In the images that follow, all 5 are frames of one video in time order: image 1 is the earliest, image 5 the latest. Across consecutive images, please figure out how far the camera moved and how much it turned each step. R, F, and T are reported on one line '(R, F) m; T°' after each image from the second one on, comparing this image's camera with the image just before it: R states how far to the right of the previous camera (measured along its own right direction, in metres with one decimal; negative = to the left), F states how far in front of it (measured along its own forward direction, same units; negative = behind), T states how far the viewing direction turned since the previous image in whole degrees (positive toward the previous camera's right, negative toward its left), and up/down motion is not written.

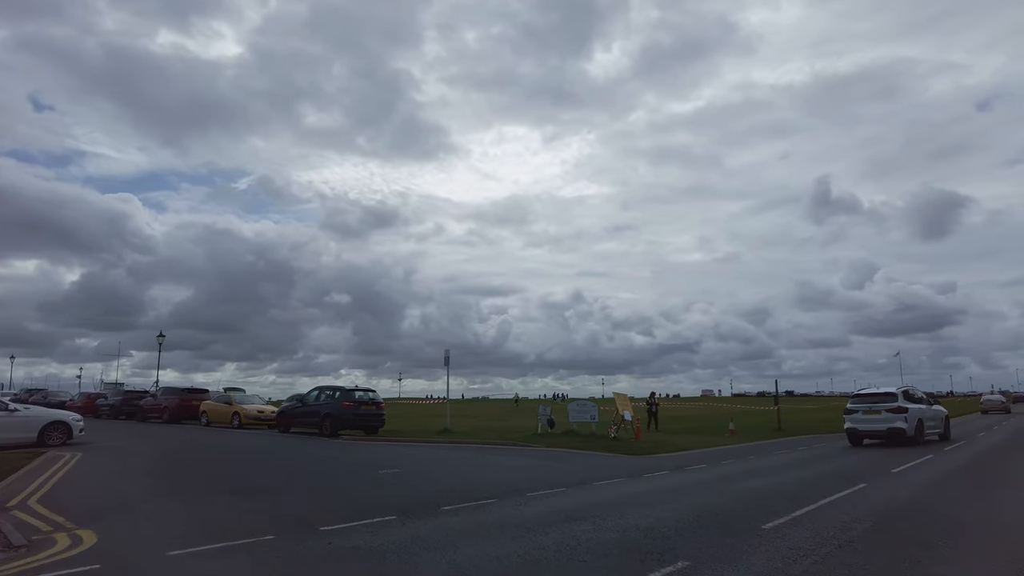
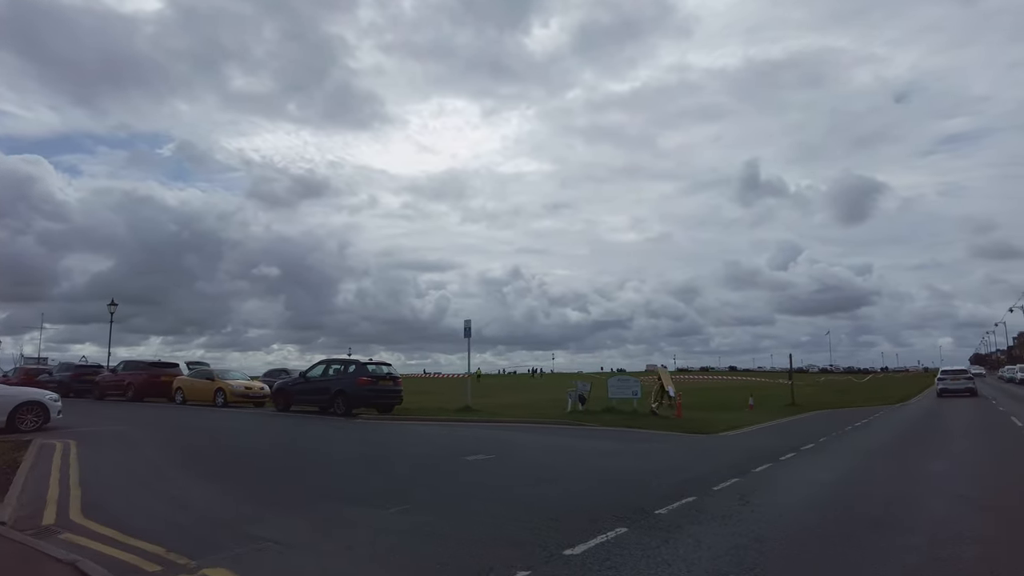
(-3.1, +2.3) m; +6°
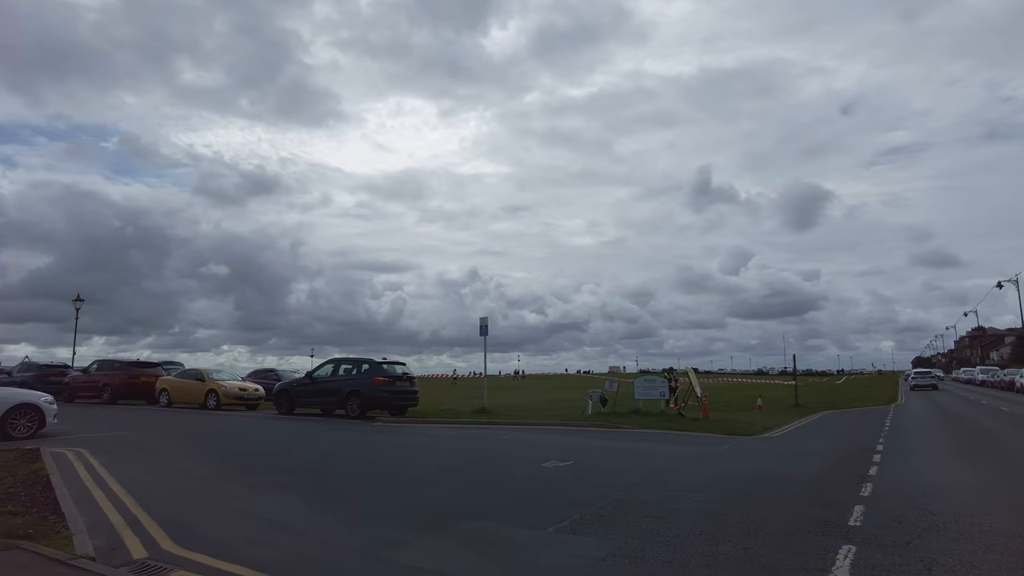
(-2.0, +1.1) m; +4°
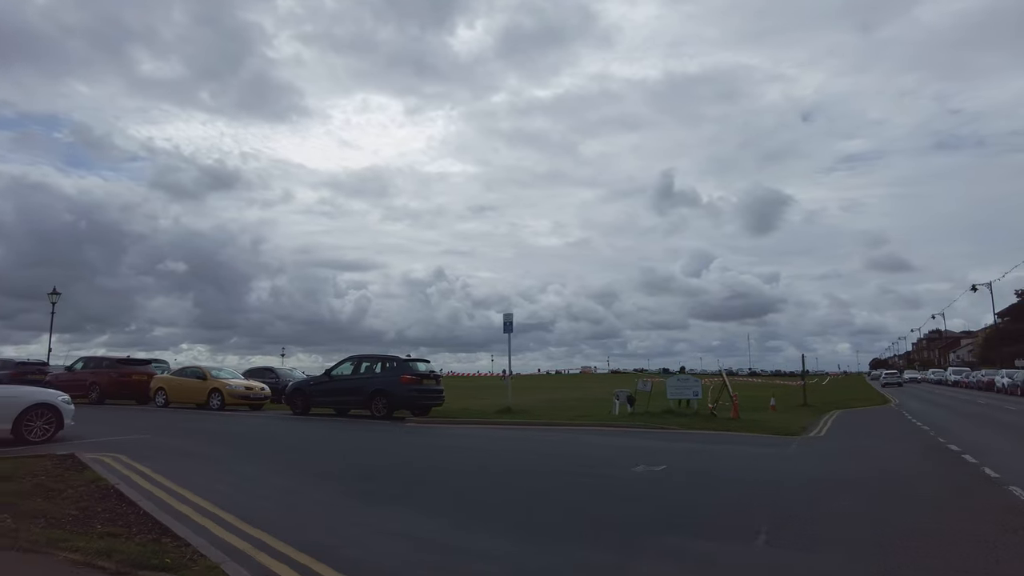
(-1.8, +0.9) m; +3°
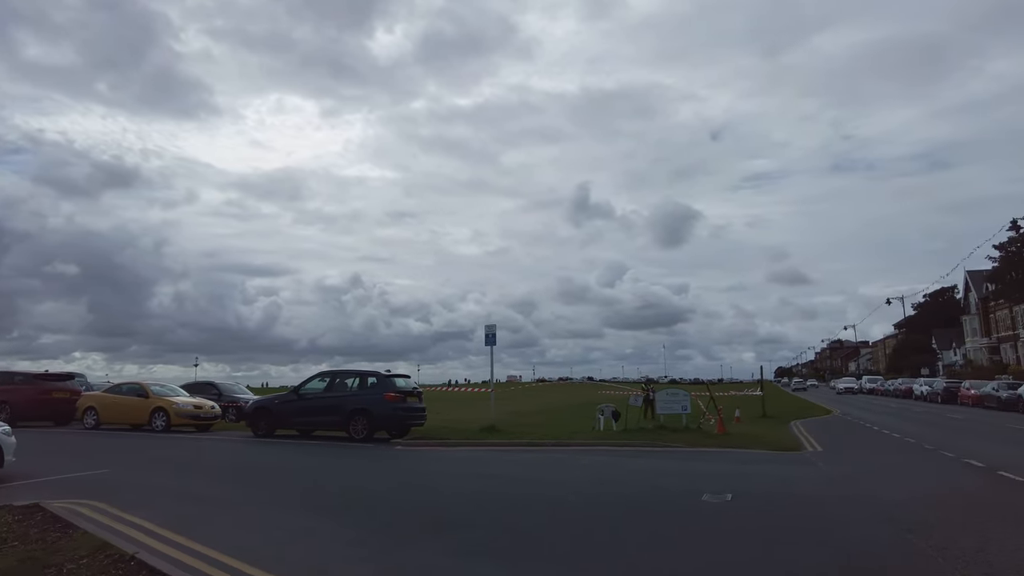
(-1.8, +1.3) m; +7°
